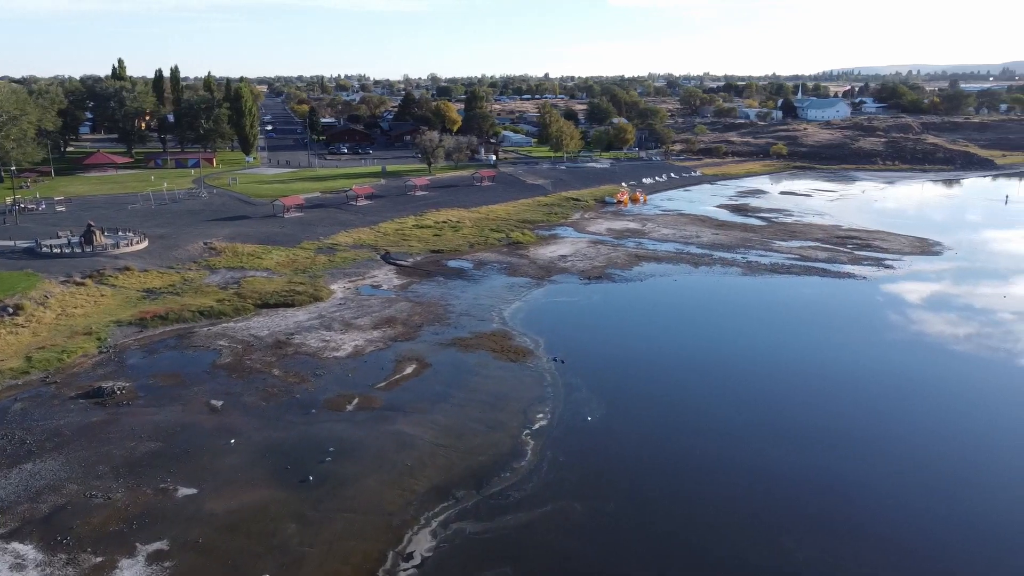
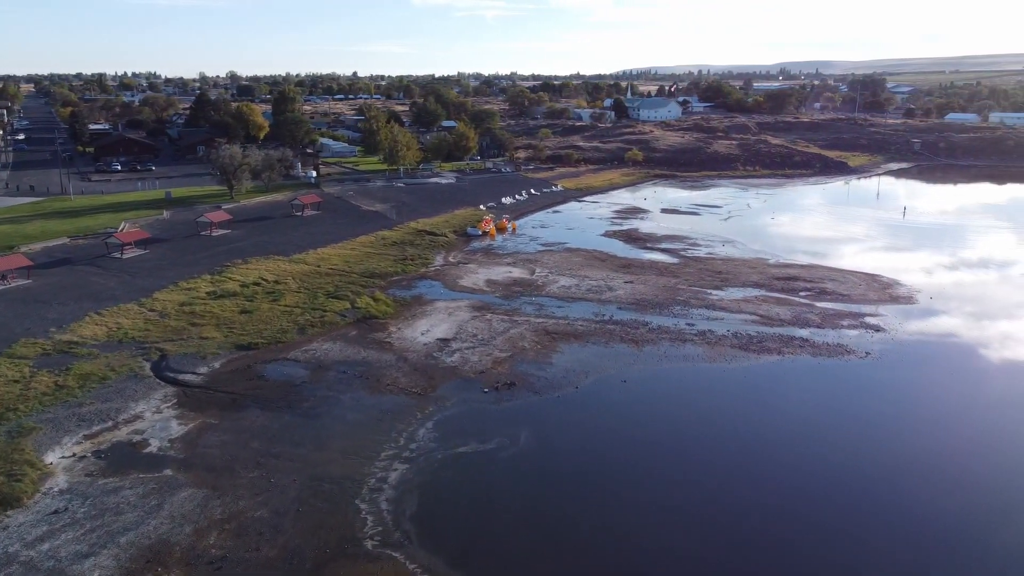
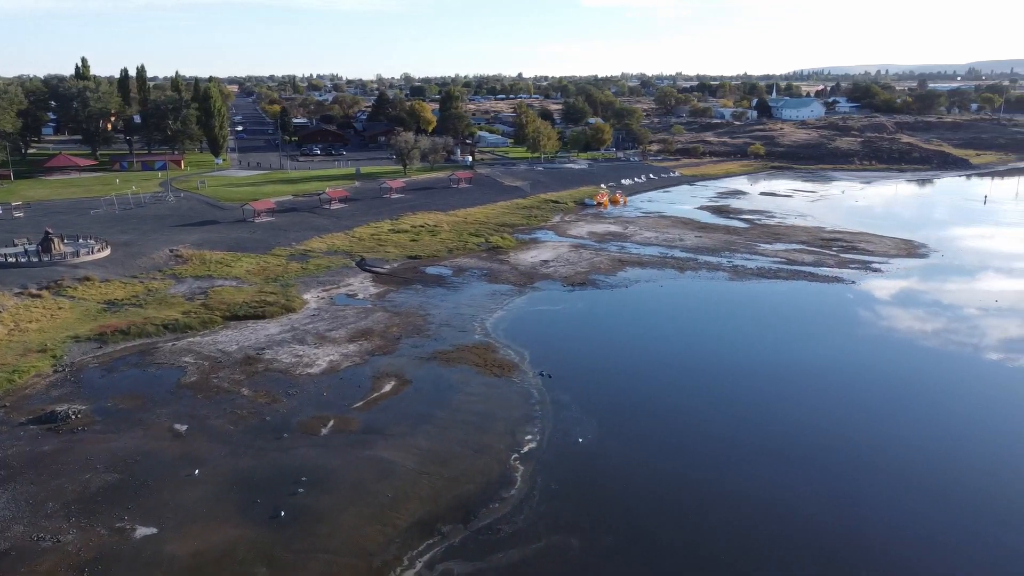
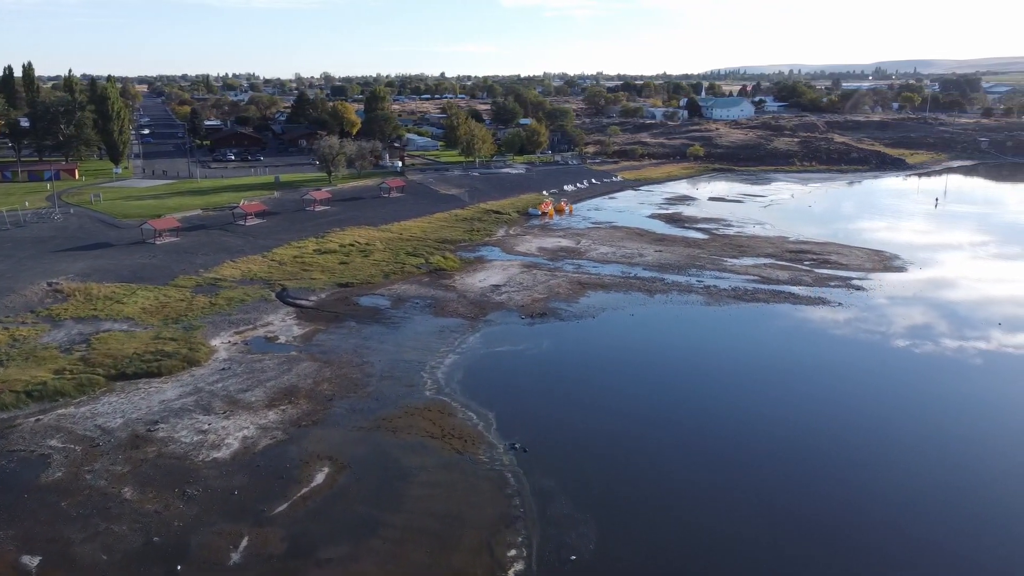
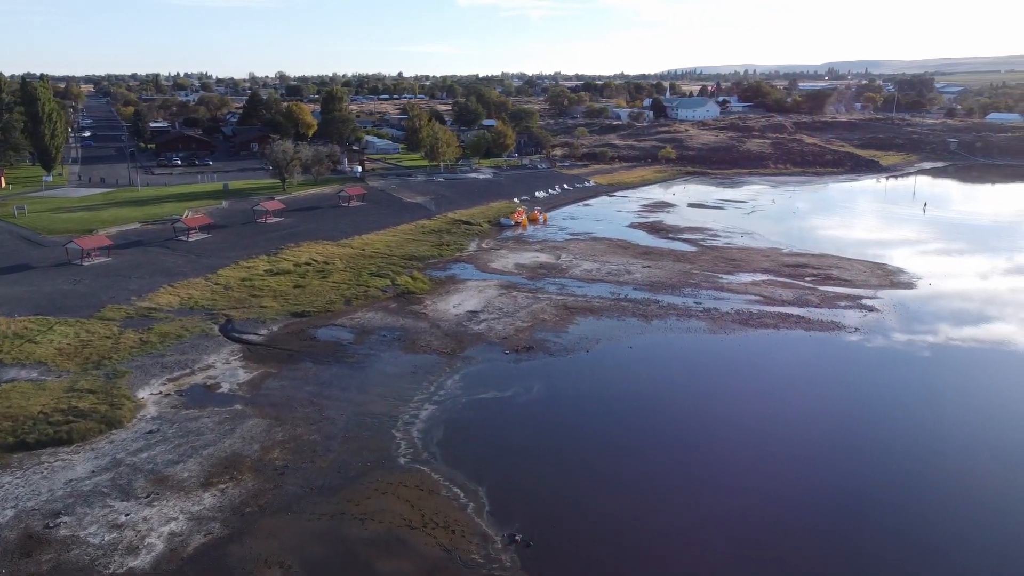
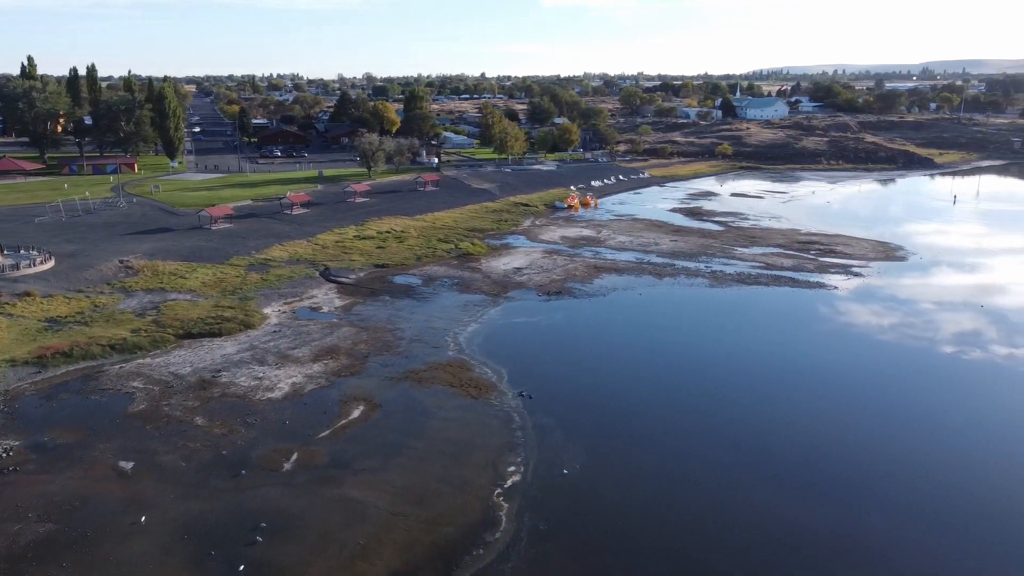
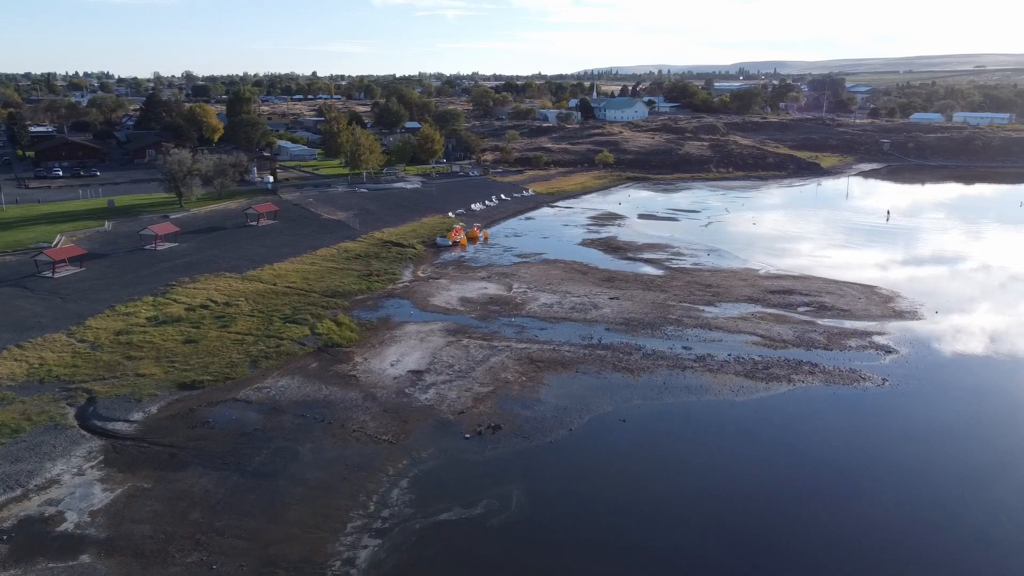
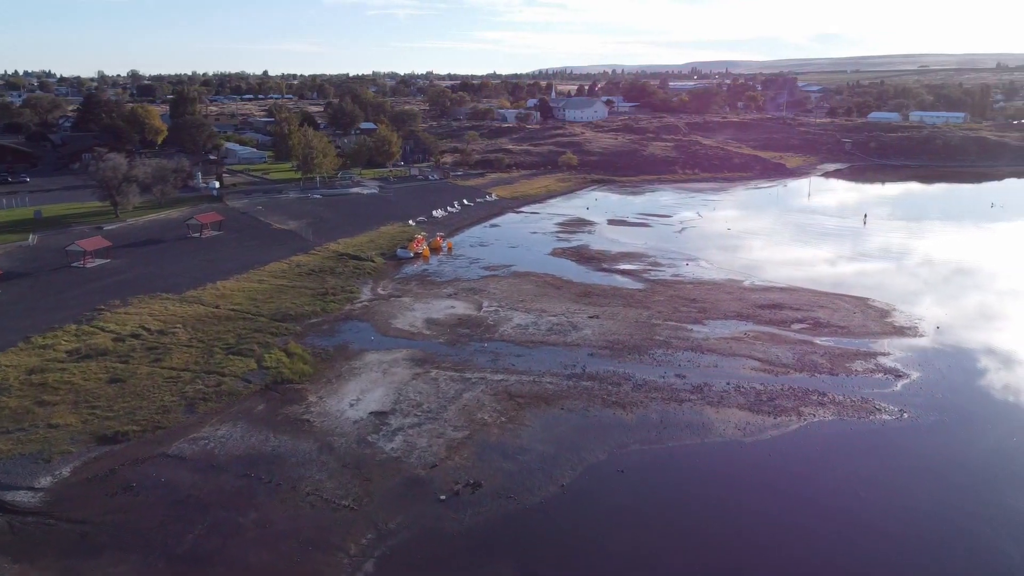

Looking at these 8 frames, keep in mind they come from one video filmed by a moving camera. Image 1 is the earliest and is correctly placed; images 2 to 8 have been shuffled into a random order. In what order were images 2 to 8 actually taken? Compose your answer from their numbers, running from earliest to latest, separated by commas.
3, 6, 4, 5, 2, 7, 8
